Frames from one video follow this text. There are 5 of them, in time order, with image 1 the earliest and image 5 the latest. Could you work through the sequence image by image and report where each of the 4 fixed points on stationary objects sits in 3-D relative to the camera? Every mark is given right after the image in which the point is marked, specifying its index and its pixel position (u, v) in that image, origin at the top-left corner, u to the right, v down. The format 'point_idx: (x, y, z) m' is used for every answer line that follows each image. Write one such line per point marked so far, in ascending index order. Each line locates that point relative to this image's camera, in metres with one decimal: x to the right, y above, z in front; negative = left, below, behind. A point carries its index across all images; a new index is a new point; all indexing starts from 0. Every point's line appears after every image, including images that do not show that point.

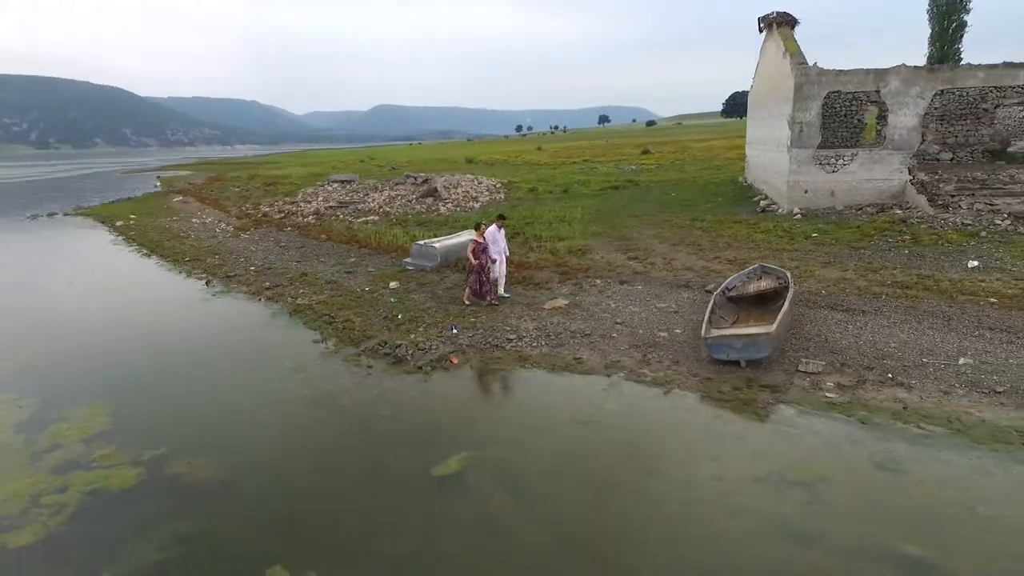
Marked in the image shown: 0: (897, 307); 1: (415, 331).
0: (+8.5, -0.4, +13.9) m
1: (-2.2, -1.0, +13.9) m
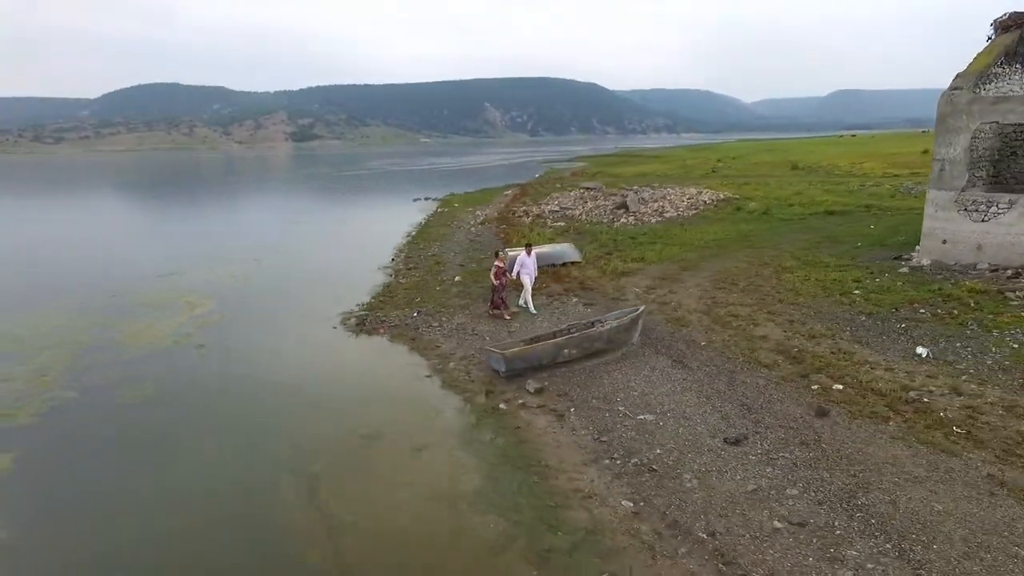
0: (+4.7, -1.8, +14.1) m
1: (-3.7, -0.7, +20.6) m
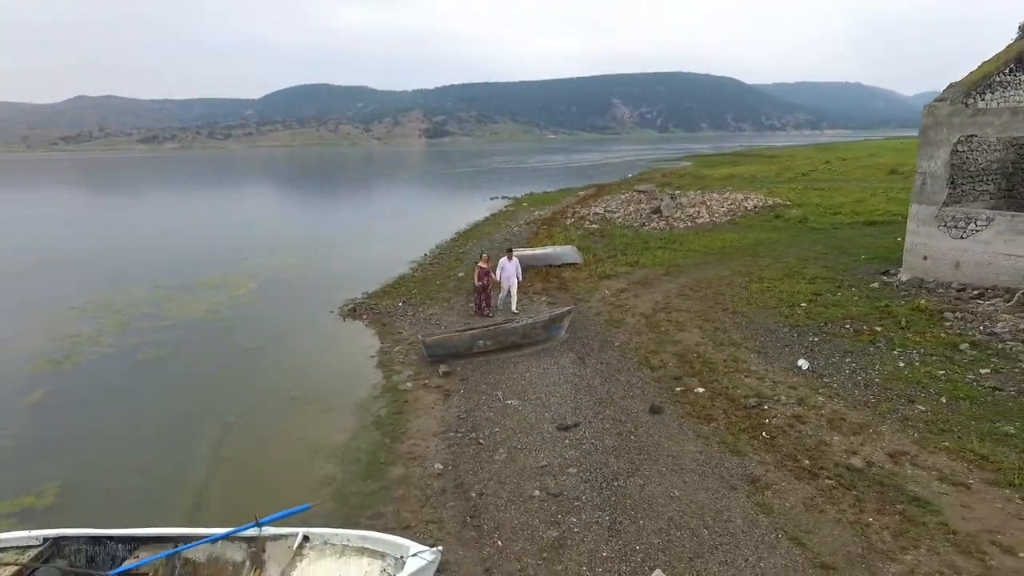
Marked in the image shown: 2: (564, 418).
0: (+2.5, -2.0, +15.3) m
1: (-4.5, -0.4, +23.4) m
2: (+1.1, -2.7, +12.9) m
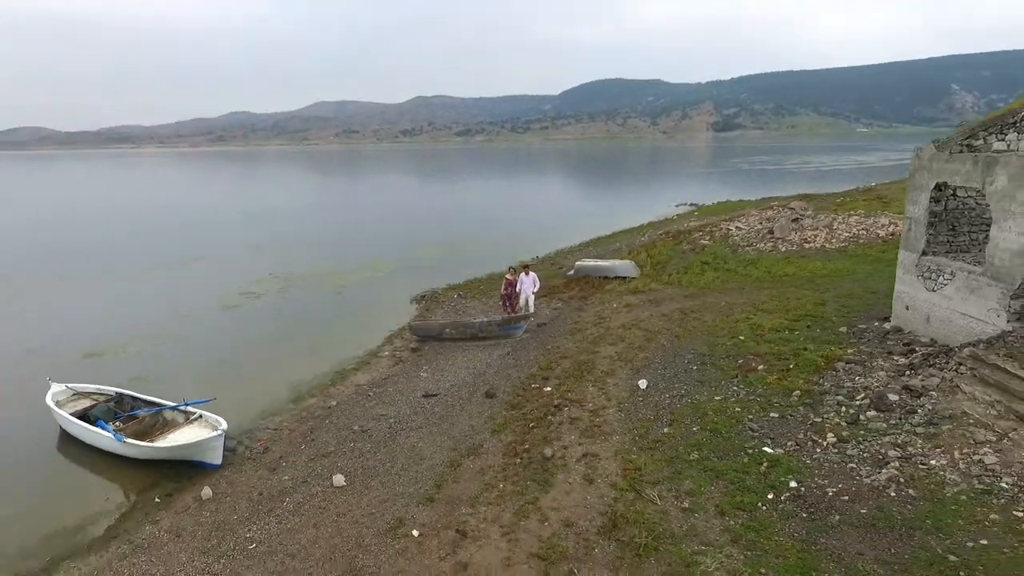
0: (+0.2, -2.3, +19.1) m
1: (-2.6, -0.2, +29.3) m
2: (-2.1, -2.9, +17.6) m
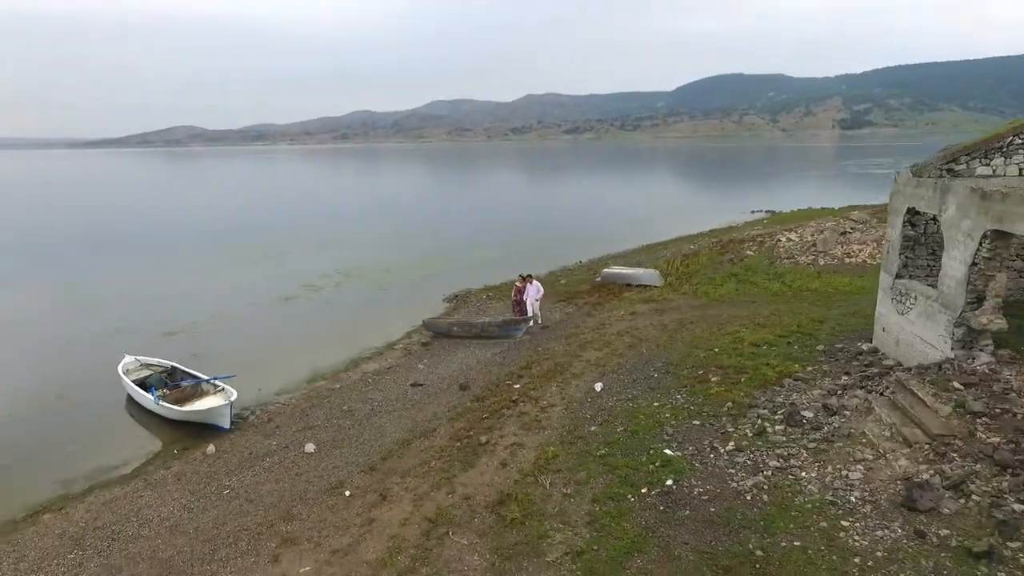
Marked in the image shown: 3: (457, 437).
0: (-0.2, -2.5, +21.1) m
1: (-1.2, -0.3, +31.6) m
2: (-2.8, -3.0, +20.0) m
3: (-1.3, -3.7, +15.5) m
